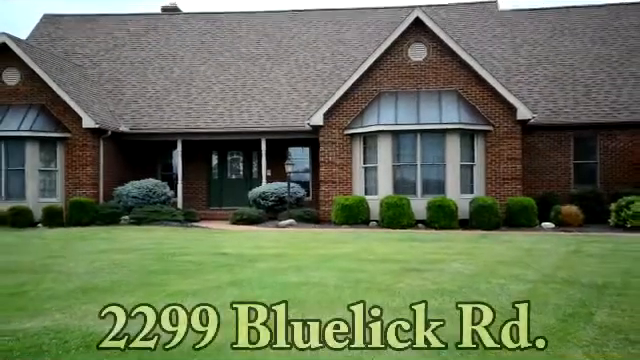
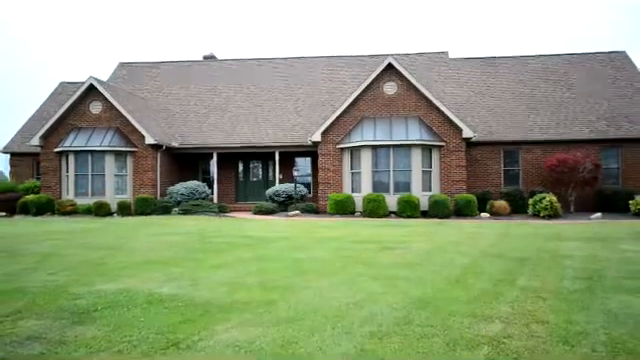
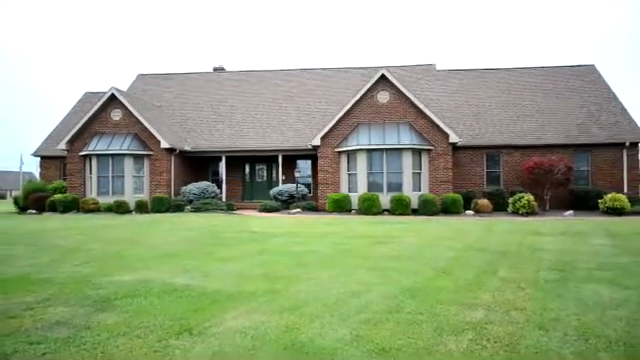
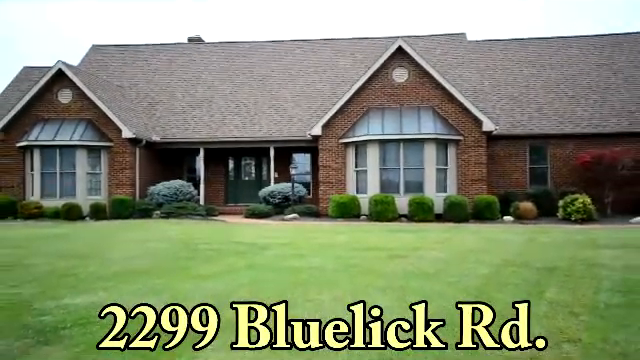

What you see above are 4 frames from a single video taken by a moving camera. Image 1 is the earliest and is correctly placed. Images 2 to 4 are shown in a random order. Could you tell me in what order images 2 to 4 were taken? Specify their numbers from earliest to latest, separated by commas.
4, 2, 3
